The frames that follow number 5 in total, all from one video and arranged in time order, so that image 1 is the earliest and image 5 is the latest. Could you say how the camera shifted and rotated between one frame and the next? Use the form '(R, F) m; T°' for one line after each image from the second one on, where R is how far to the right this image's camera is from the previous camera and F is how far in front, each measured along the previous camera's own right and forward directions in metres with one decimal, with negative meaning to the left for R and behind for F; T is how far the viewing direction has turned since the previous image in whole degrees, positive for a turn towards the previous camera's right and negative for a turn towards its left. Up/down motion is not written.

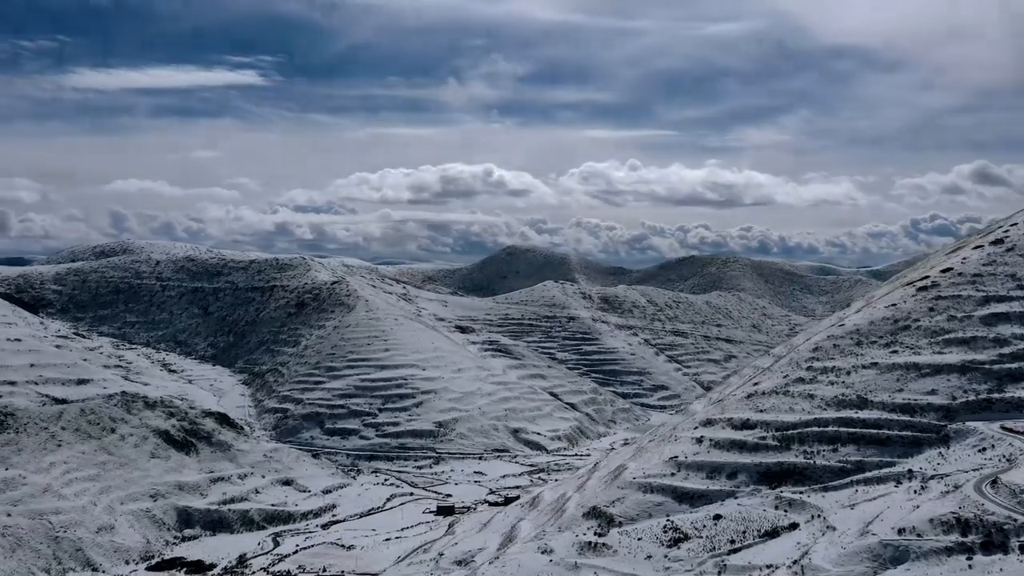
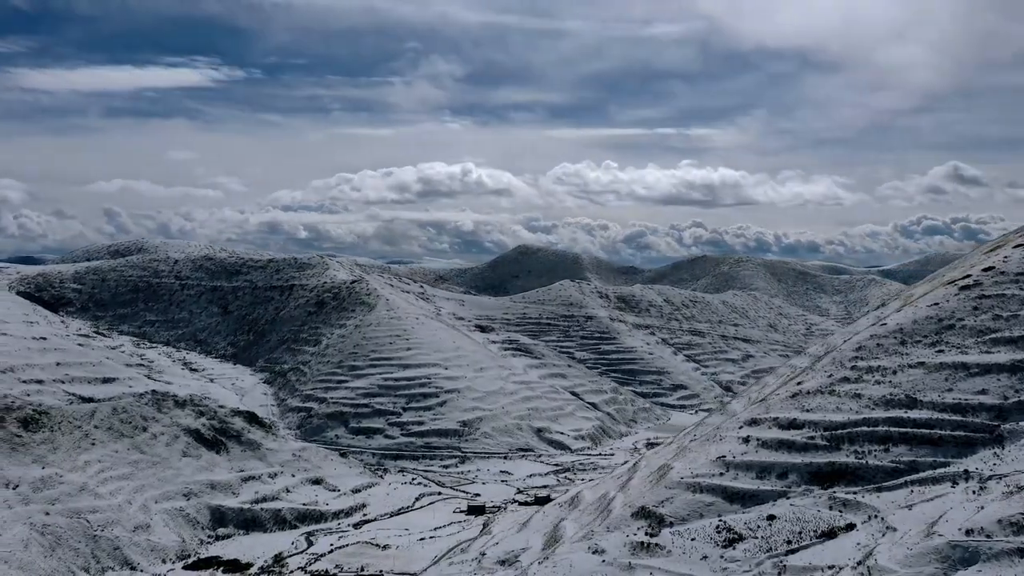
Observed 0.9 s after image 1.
(-1.1, +0.1) m; 0°
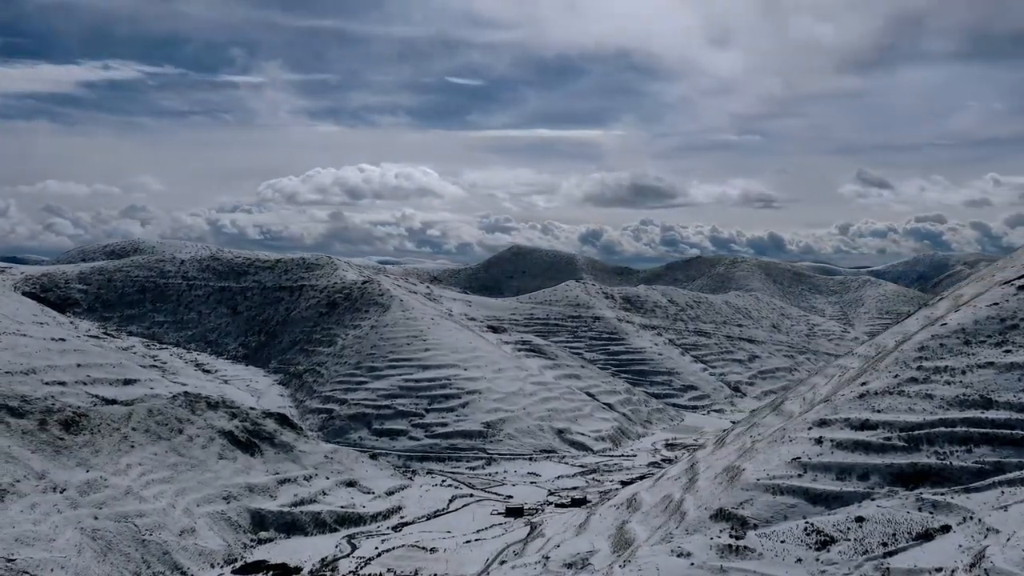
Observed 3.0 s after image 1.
(-2.4, +0.4) m; +1°
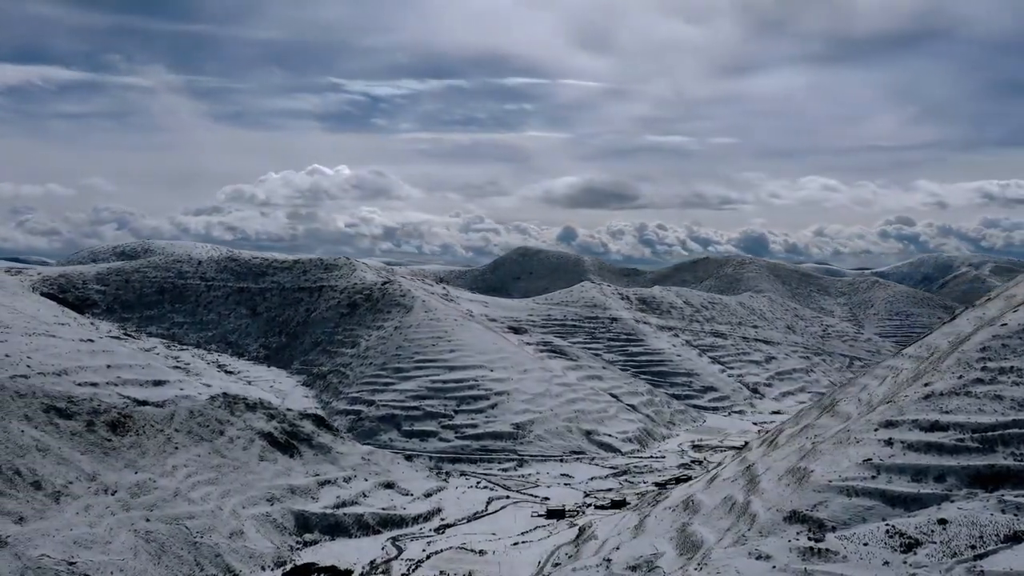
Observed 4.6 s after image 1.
(-1.8, +0.3) m; 0°
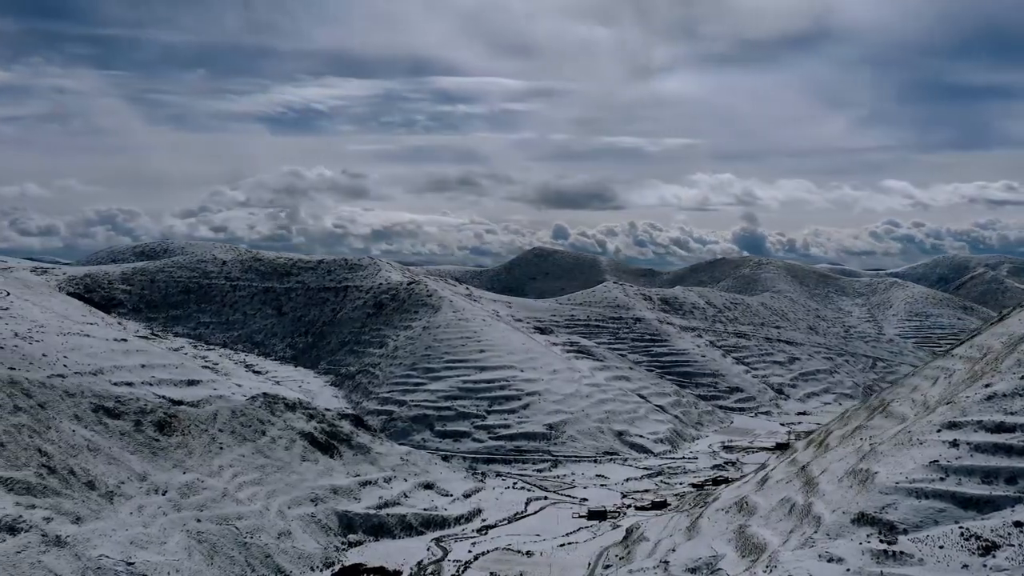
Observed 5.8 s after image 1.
(-1.4, +0.2) m; 0°
